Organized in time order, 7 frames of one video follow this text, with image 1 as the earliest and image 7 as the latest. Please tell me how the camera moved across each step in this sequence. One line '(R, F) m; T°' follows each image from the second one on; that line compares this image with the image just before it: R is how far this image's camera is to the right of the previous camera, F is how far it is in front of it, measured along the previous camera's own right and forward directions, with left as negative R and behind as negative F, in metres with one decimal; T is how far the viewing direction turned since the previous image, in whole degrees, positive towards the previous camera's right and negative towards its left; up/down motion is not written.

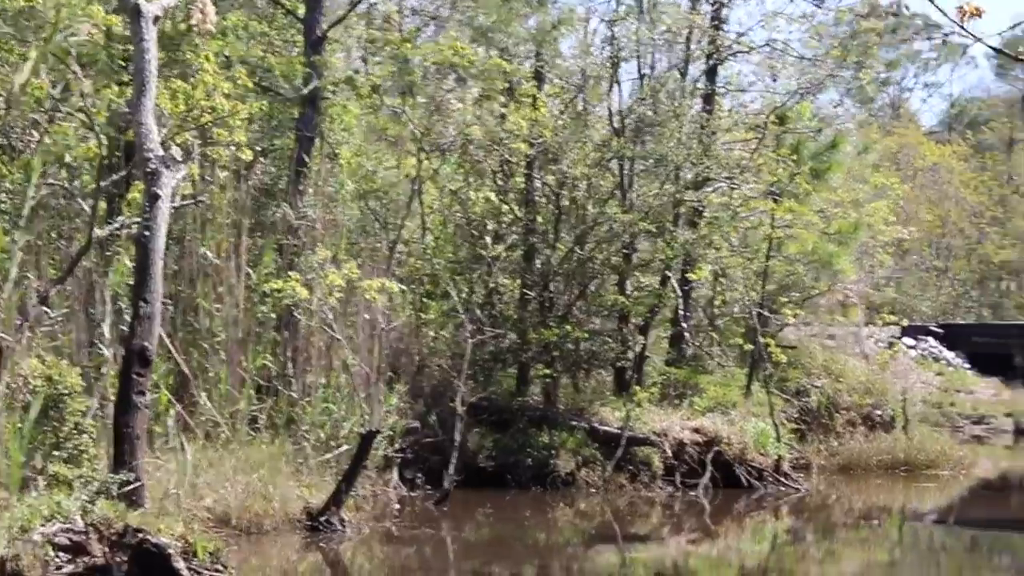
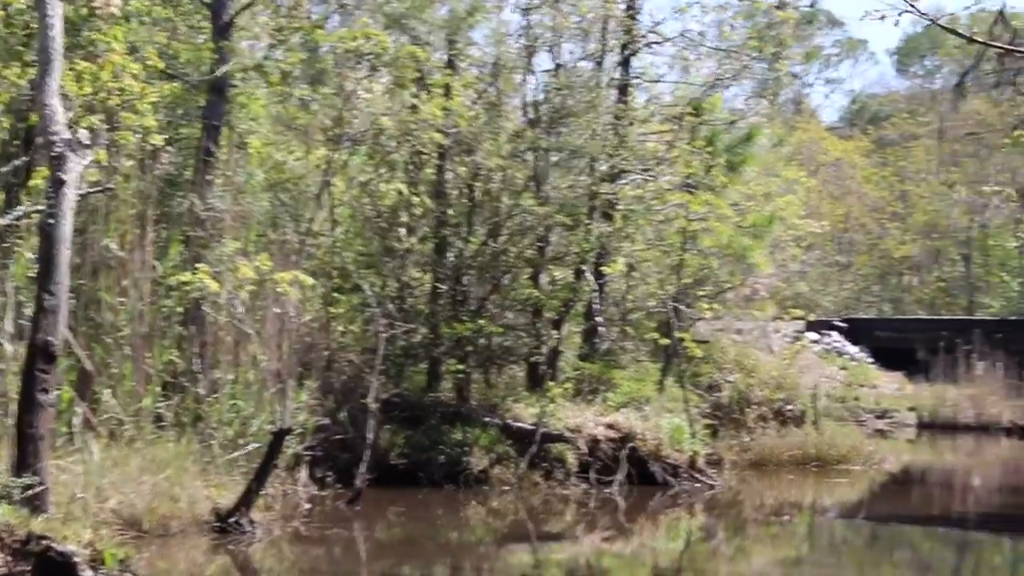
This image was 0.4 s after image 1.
(-0.1, +0.3) m; +3°
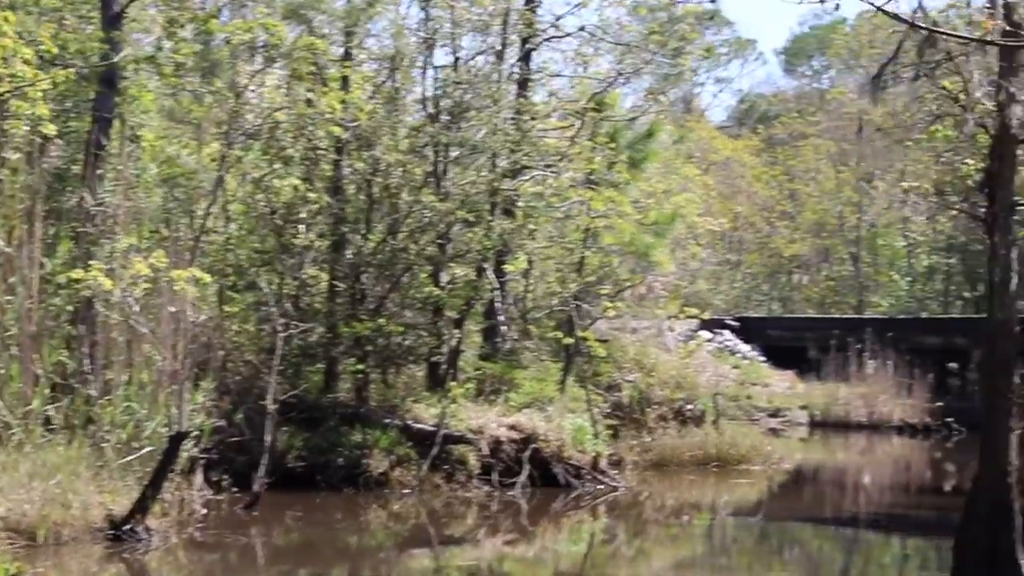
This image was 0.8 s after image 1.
(-0.1, +0.3) m; +3°
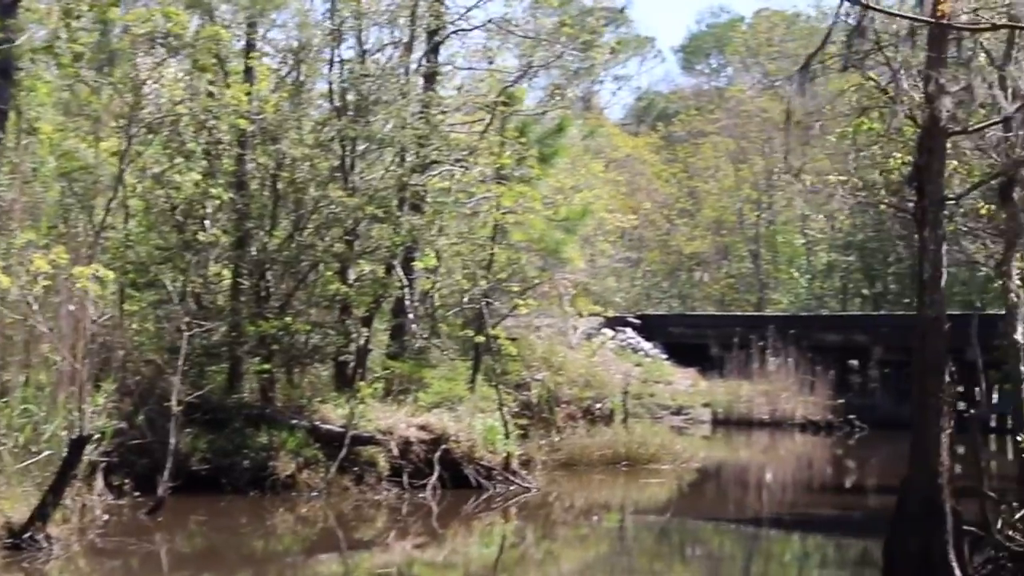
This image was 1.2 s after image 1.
(-0.1, +0.3) m; +3°
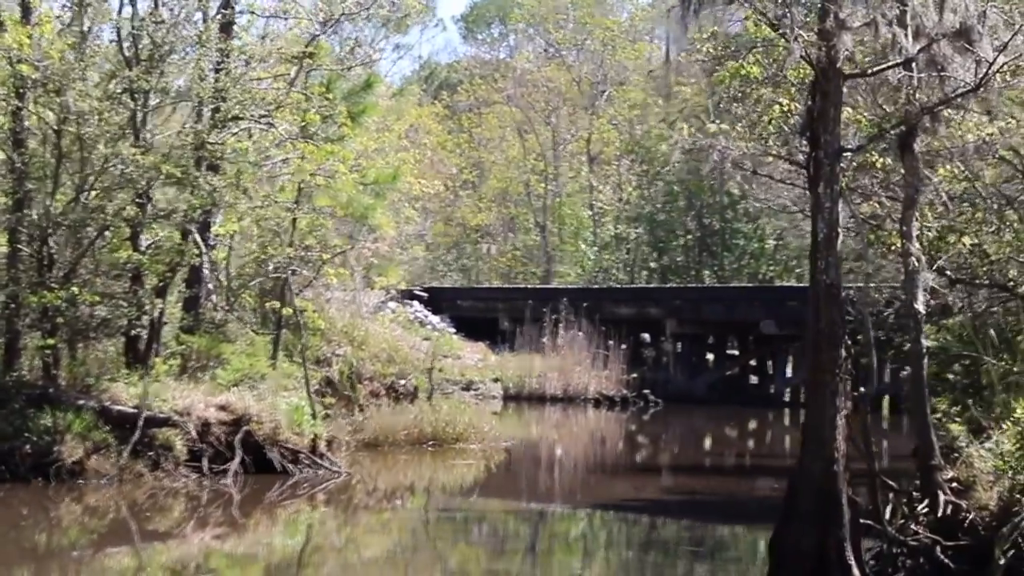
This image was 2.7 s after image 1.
(-0.2, +1.0) m; +7°
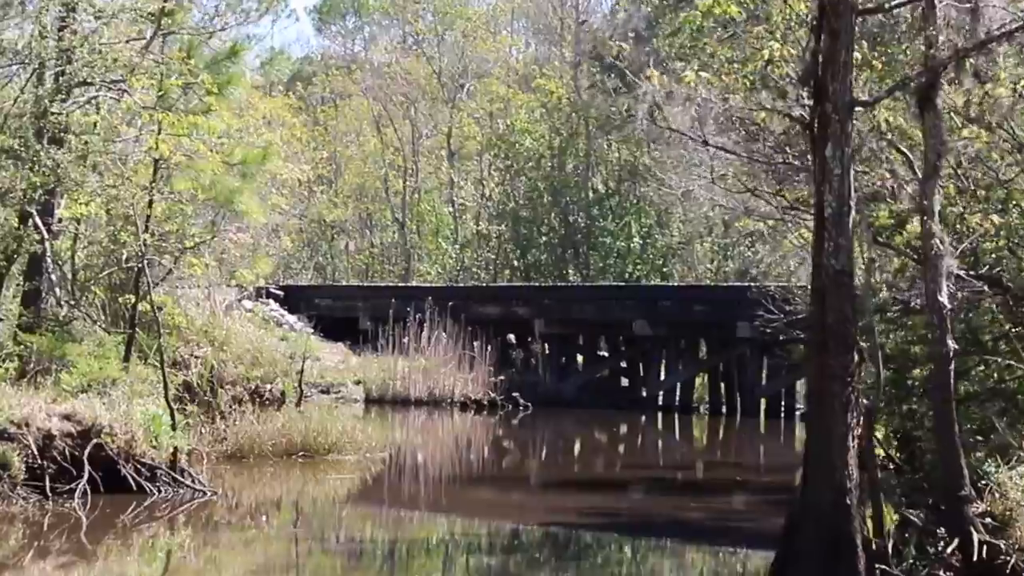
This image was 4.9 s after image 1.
(-0.2, +1.4) m; +4°
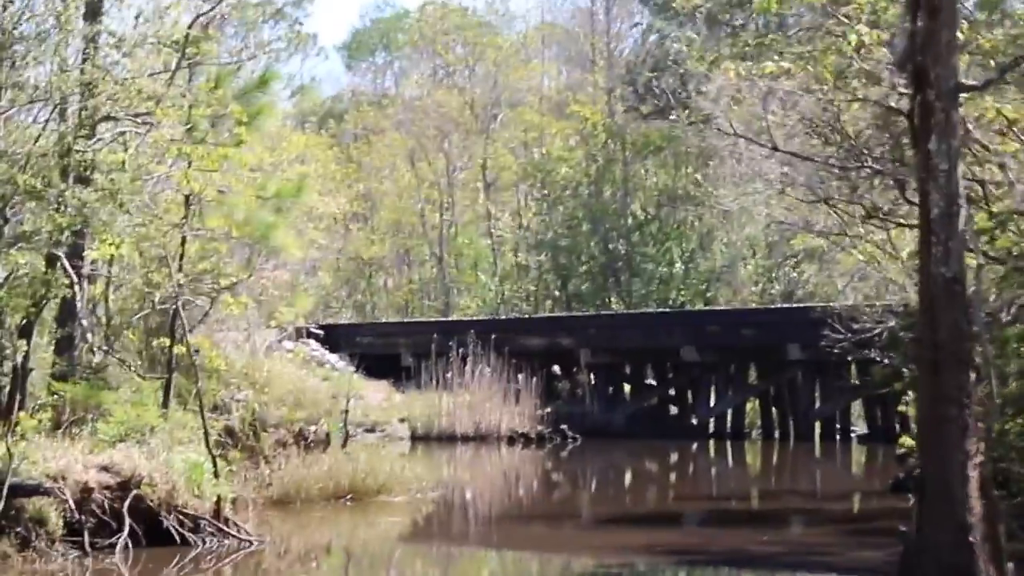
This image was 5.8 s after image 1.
(-0.1, +0.5) m; -1°
